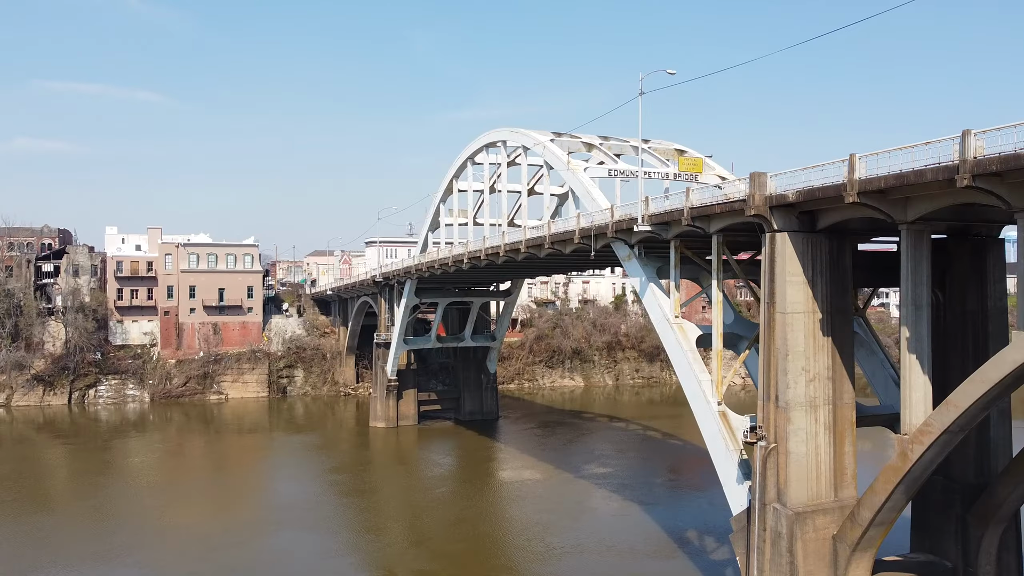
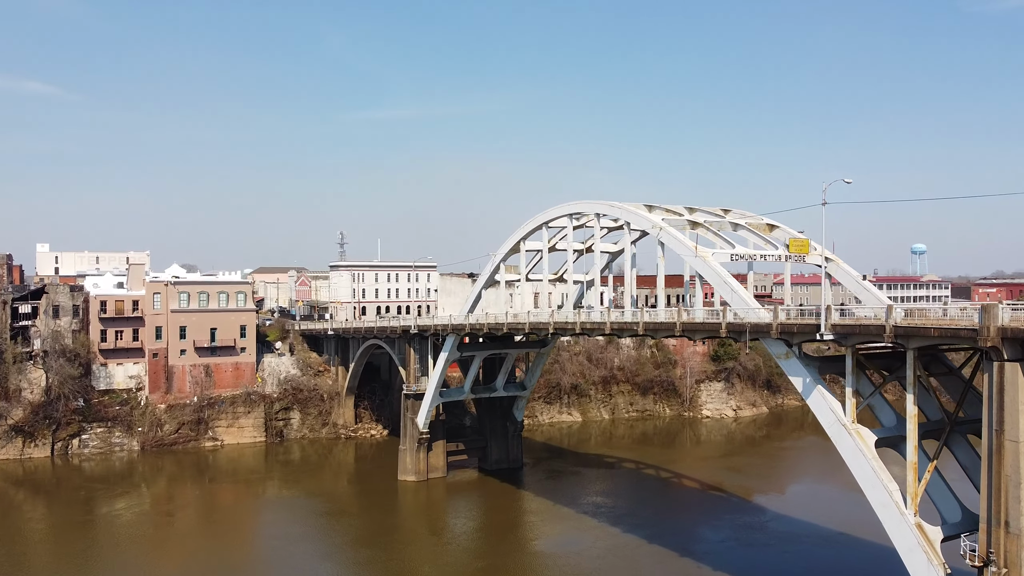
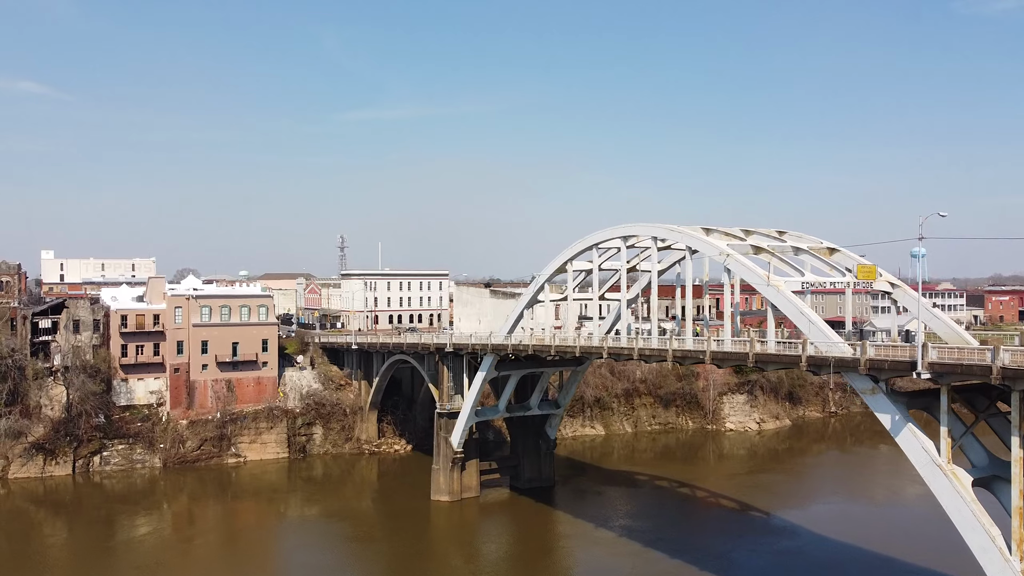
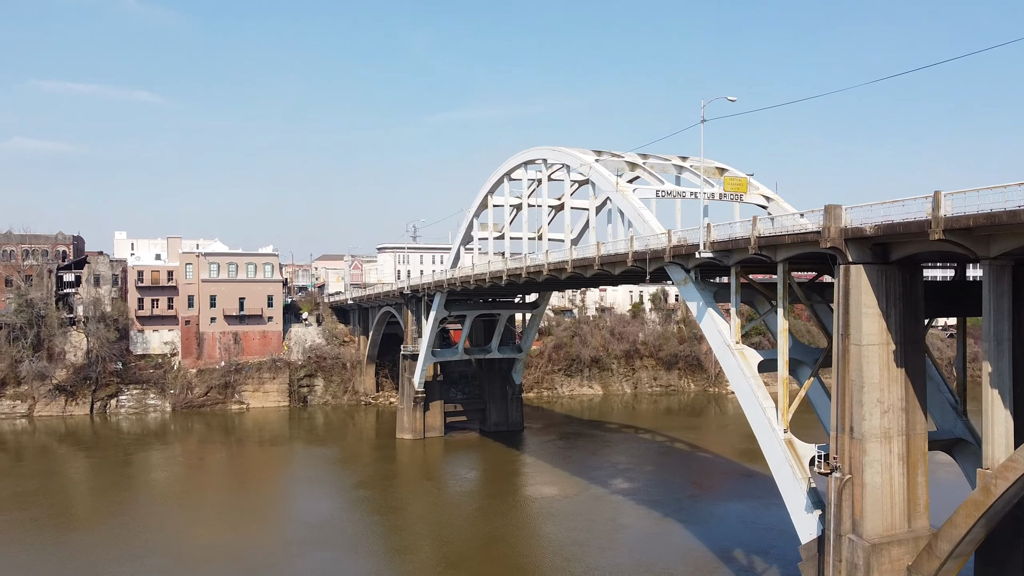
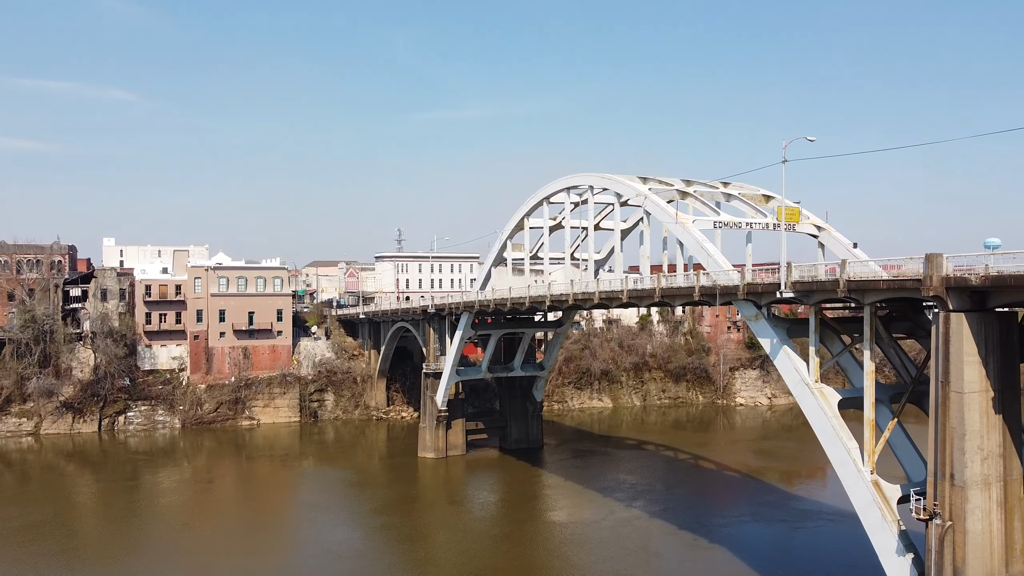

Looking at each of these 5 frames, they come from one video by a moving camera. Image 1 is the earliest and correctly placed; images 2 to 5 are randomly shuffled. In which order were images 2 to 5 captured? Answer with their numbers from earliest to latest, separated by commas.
4, 5, 2, 3
